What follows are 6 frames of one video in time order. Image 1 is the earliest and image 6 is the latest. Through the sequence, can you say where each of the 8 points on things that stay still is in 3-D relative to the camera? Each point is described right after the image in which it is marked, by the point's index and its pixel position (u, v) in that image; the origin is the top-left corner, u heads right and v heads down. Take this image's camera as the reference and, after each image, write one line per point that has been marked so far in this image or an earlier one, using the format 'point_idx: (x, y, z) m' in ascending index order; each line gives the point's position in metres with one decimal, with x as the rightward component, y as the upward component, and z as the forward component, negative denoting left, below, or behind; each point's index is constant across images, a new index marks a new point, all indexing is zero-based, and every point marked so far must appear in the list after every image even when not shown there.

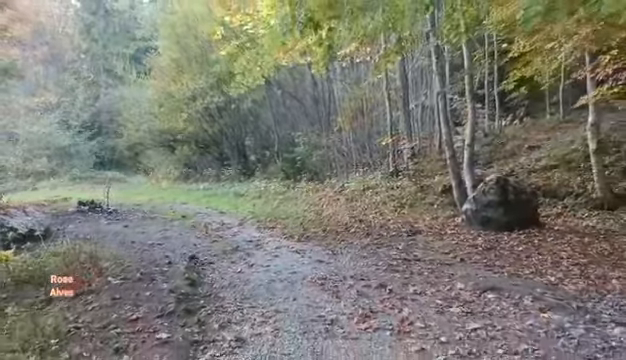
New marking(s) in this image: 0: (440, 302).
0: (+0.9, -0.9, +5.4) m
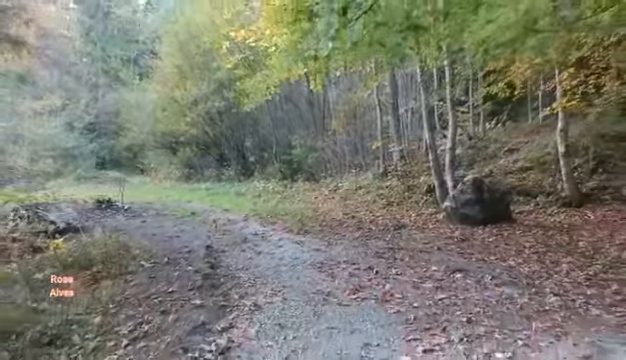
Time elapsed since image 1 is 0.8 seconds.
0: (+0.9, -0.9, +6.6) m
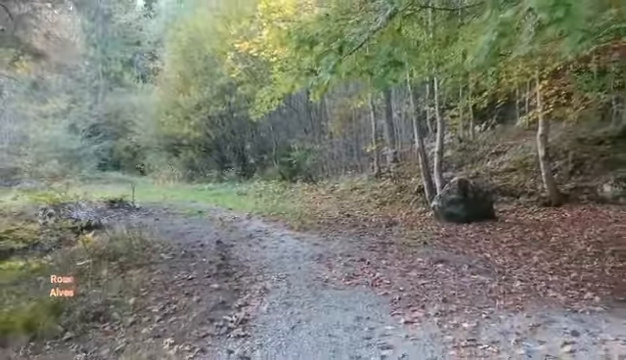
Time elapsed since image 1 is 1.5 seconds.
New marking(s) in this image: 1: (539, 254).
0: (+0.9, -0.9, +7.6) m
1: (+2.7, -0.9, +8.7) m
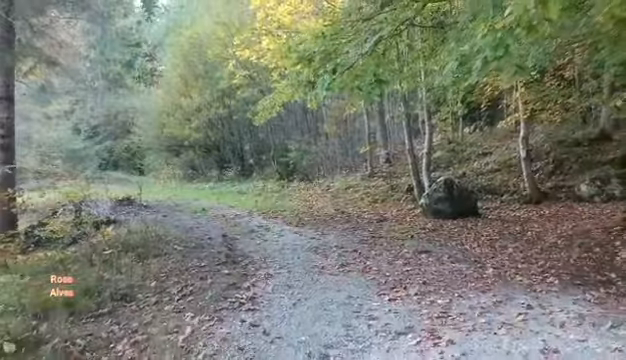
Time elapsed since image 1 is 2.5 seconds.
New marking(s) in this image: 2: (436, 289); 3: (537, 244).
0: (+0.9, -0.9, +8.6) m
1: (+2.6, -0.9, +9.6) m
2: (+1.1, -1.0, +6.6) m
3: (+3.0, -0.9, +9.6) m
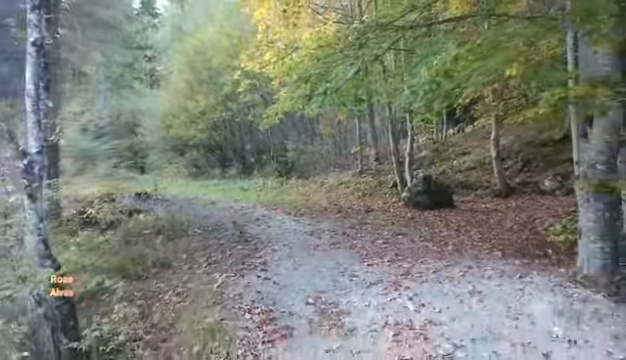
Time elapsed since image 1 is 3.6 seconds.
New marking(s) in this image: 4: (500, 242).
0: (+0.9, -0.8, +10.5) m
1: (+2.6, -0.8, +11.6) m
2: (+1.1, -0.9, +8.5) m
3: (+2.9, -0.8, +11.6) m
4: (+2.6, -0.9, +10.1) m
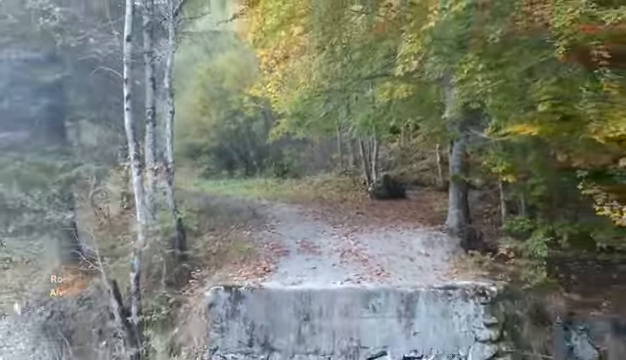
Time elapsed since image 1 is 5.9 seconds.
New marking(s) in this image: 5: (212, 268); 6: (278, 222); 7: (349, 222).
0: (+0.6, -0.8, +16.1) m
1: (+2.3, -0.7, +17.2) m
2: (+0.8, -0.9, +14.1) m
3: (+2.7, -0.7, +17.2) m
4: (+2.3, -0.8, +15.7) m
5: (-1.5, -1.3, +10.7) m
6: (-0.7, -0.9, +14.3) m
7: (+0.9, -0.8, +14.8) m
